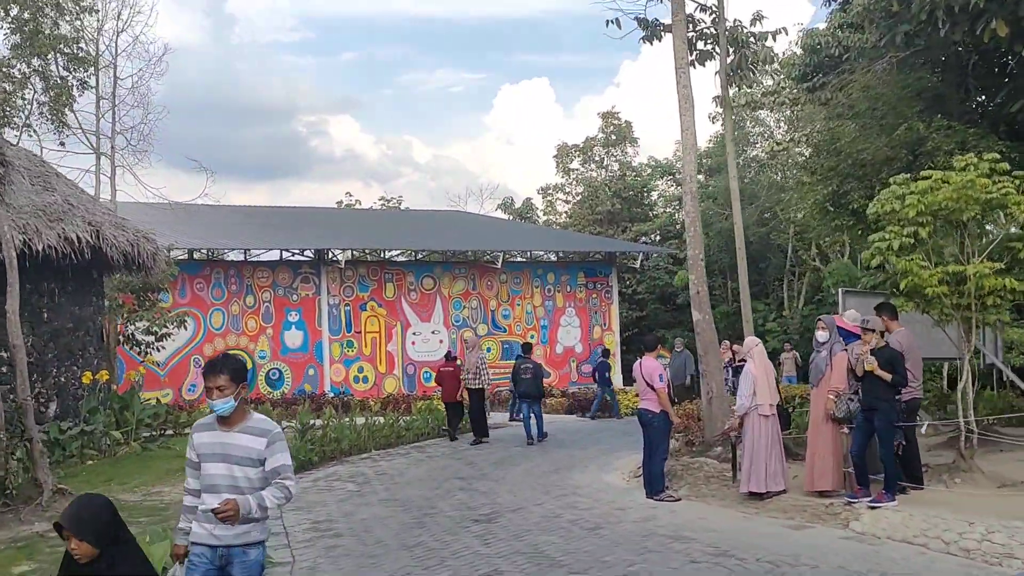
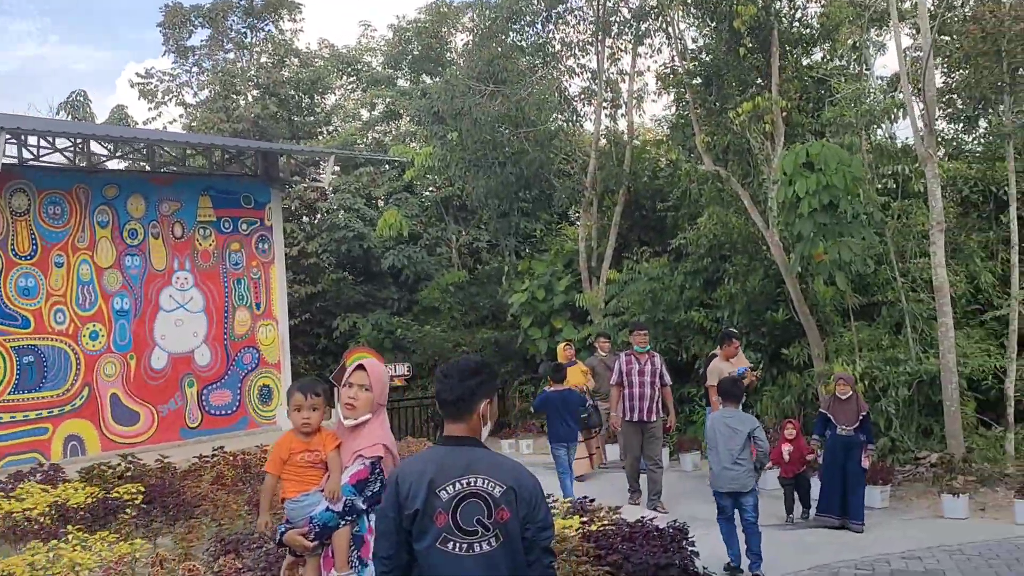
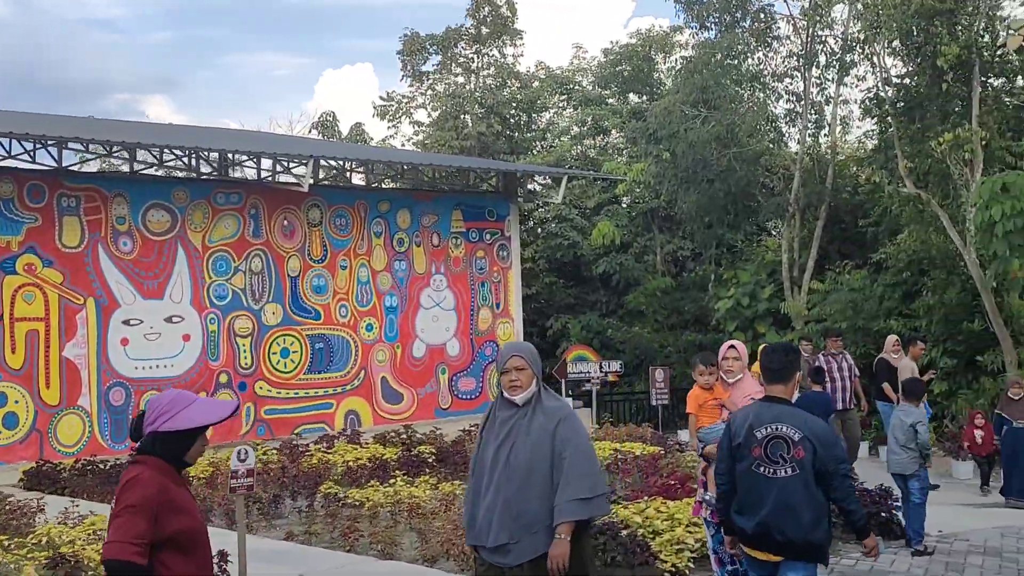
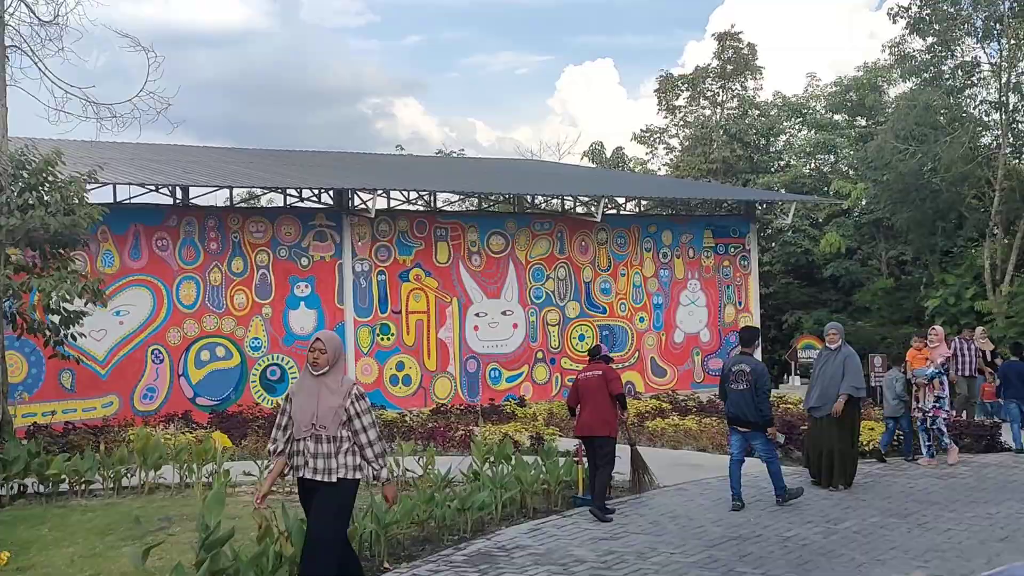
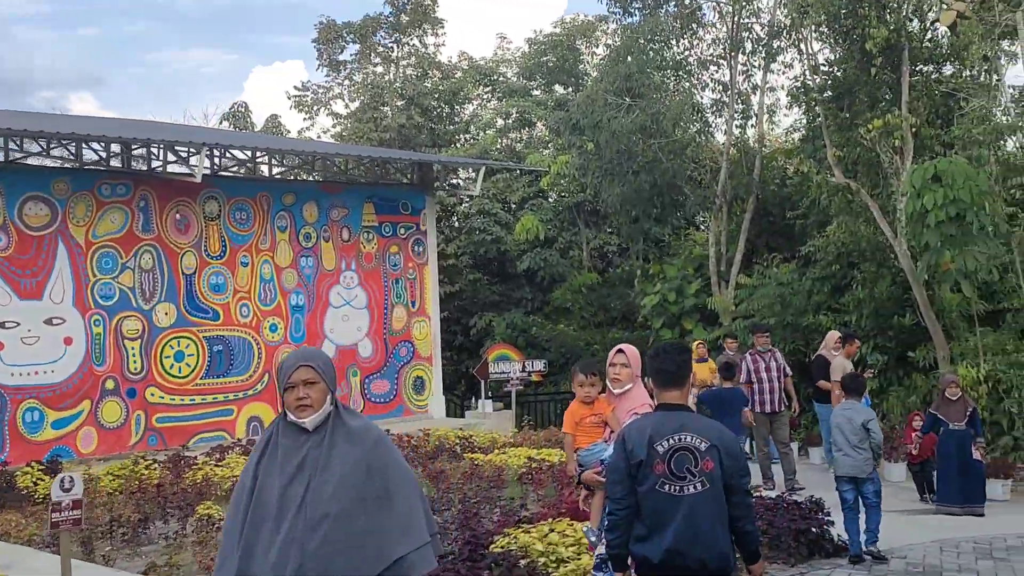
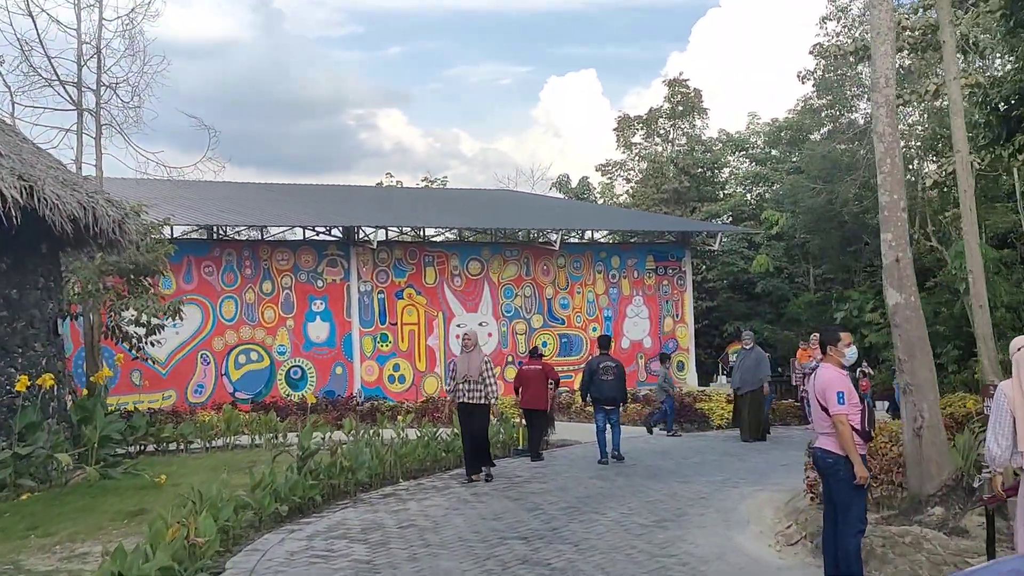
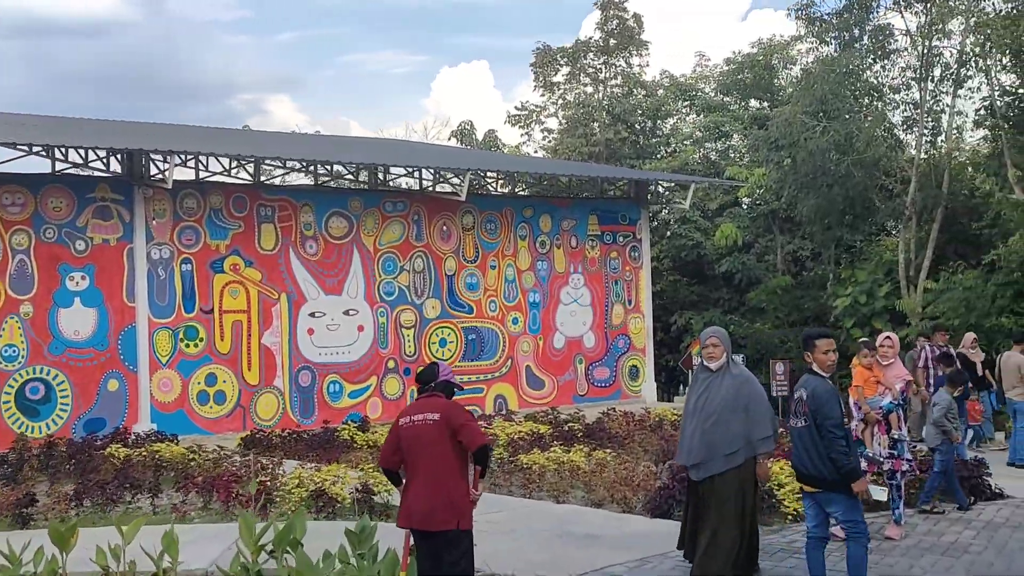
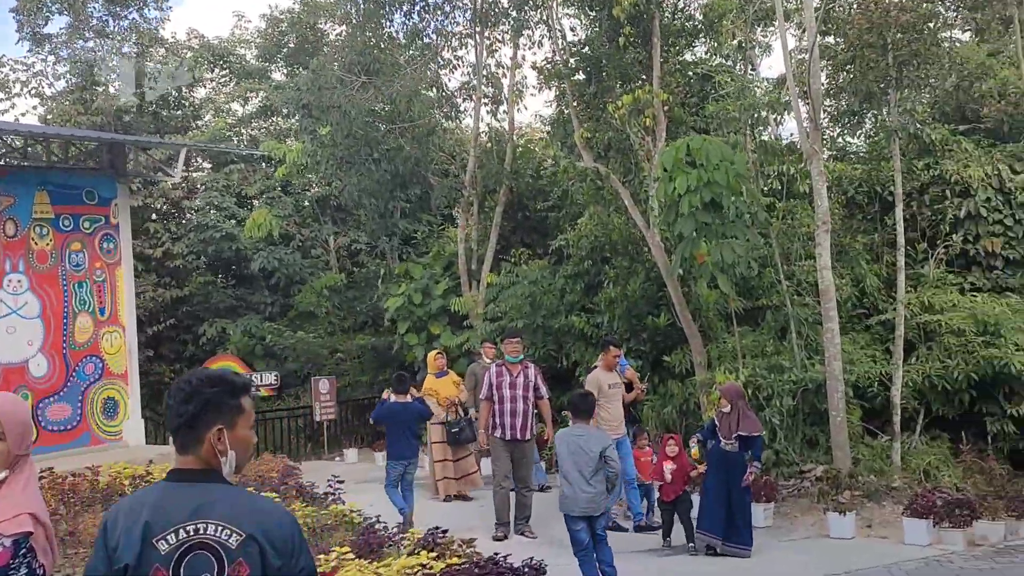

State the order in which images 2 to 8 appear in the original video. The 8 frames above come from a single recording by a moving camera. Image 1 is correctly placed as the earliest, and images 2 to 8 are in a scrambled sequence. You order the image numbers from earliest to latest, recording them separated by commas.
6, 4, 7, 3, 5, 2, 8
